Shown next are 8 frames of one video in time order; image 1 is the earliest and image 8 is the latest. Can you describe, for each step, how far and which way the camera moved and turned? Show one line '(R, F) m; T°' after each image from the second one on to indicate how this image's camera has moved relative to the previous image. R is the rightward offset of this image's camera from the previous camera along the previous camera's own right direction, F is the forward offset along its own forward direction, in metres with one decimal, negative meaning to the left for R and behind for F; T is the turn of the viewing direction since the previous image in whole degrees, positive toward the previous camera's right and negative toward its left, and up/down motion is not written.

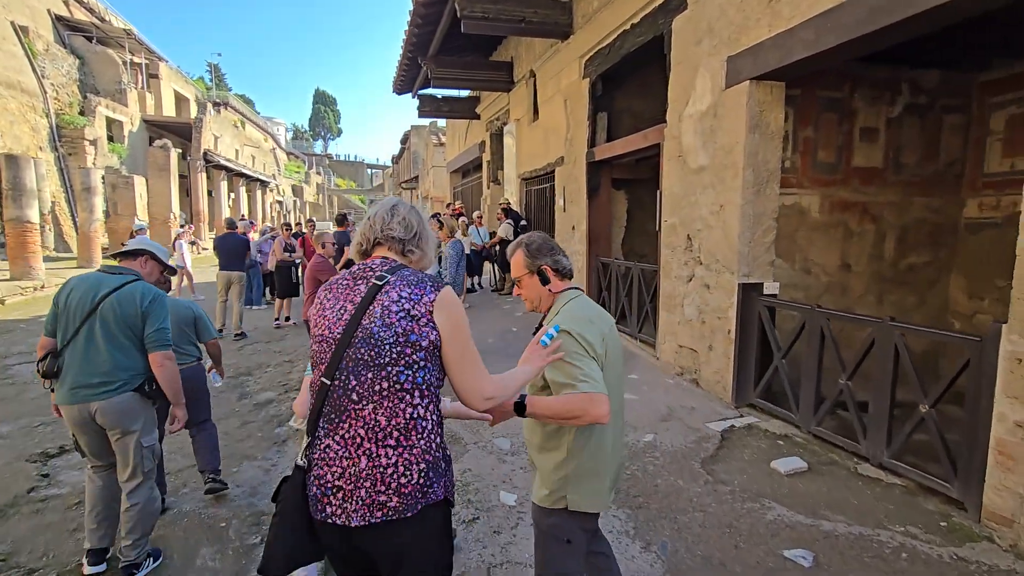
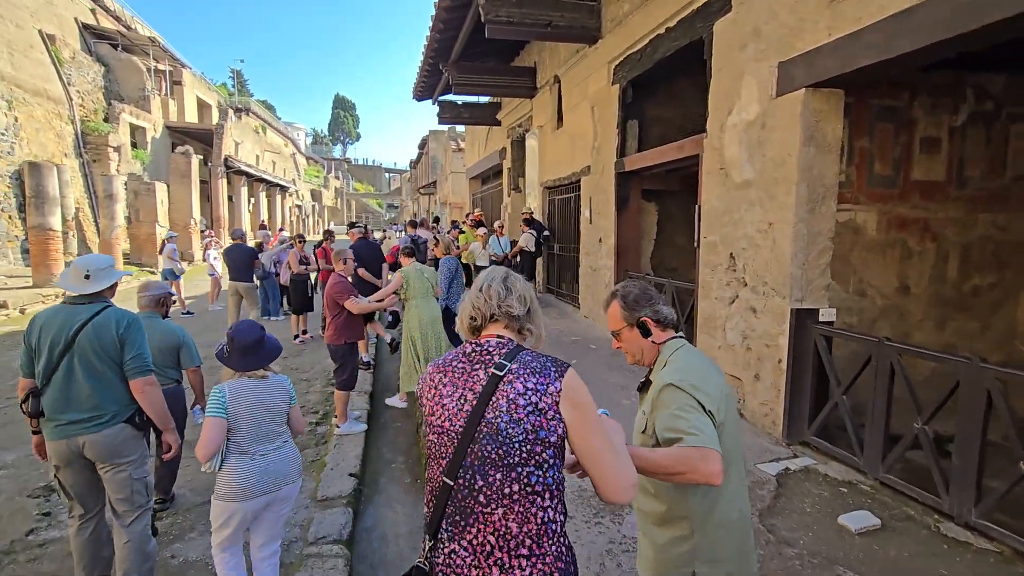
(-0.1, +0.3) m; -2°
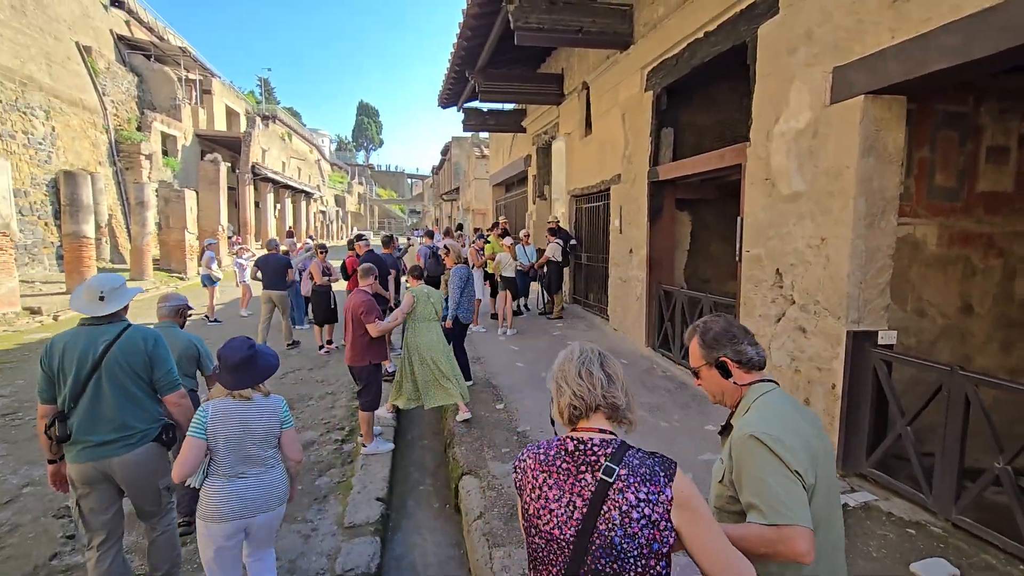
(-0.1, +0.2) m; -2°
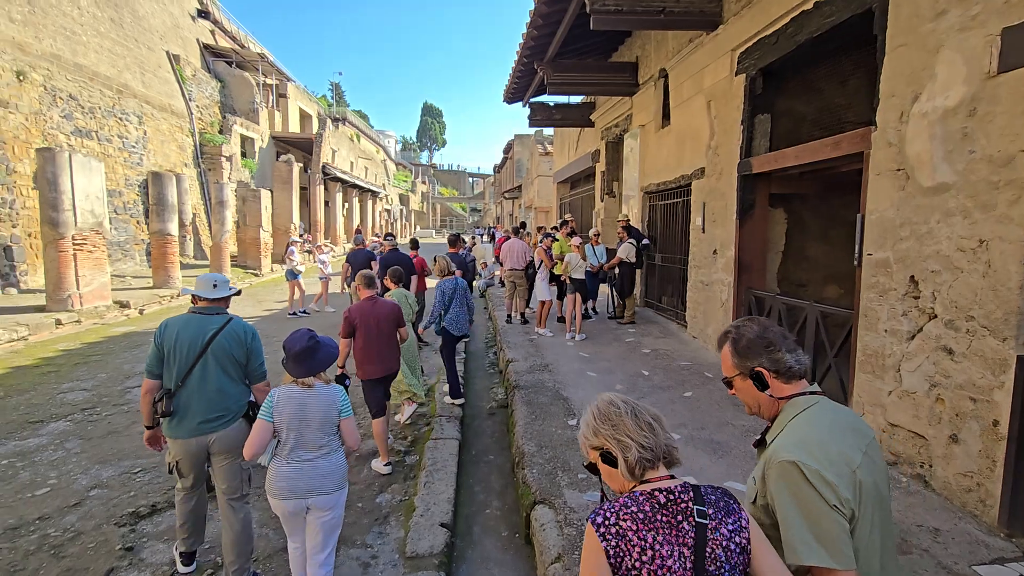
(-0.1, +0.4) m; -7°
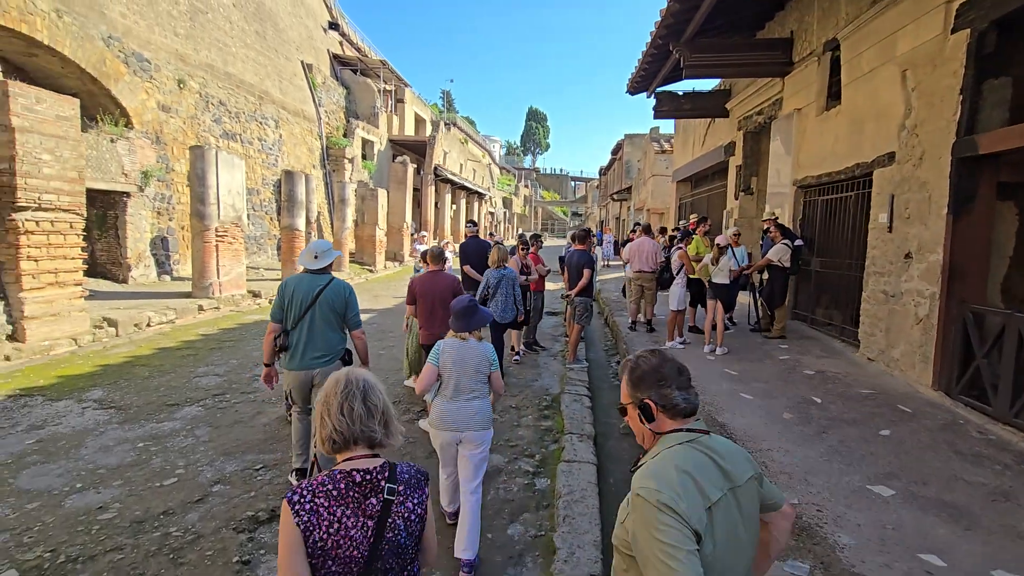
(-0.4, +0.6) m; -11°
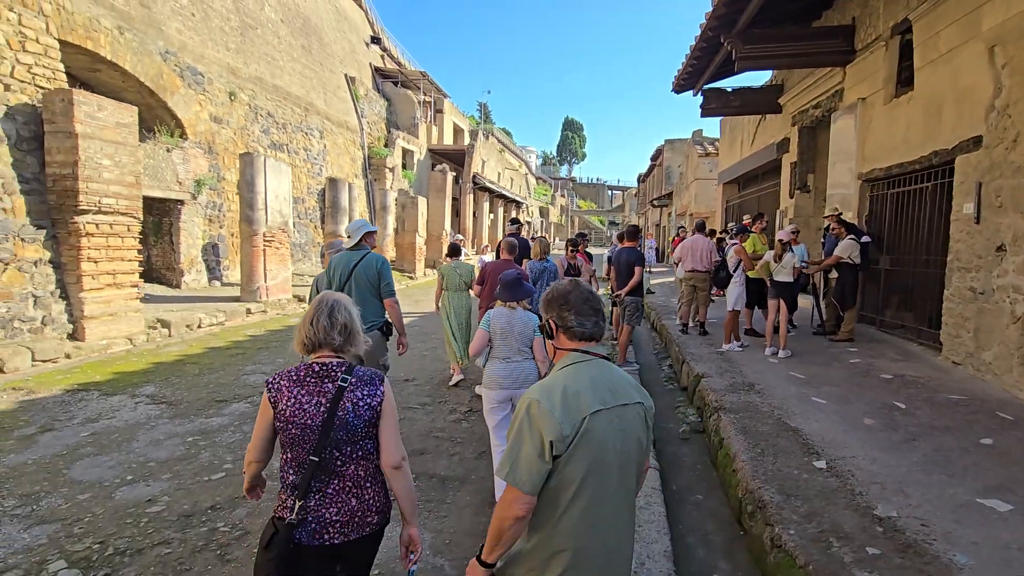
(-0.1, +0.2) m; -4°
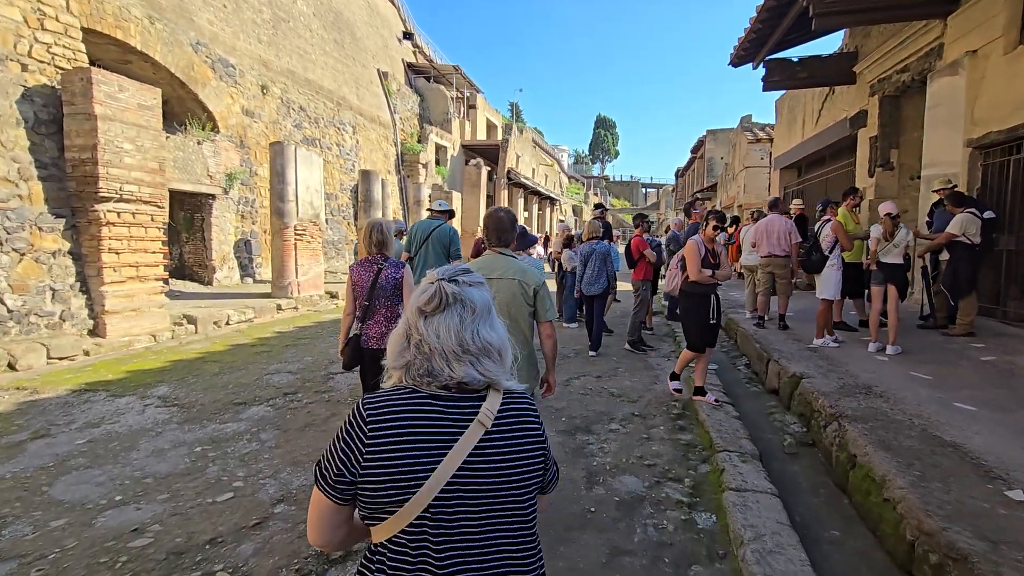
(-0.2, +0.7) m; -4°
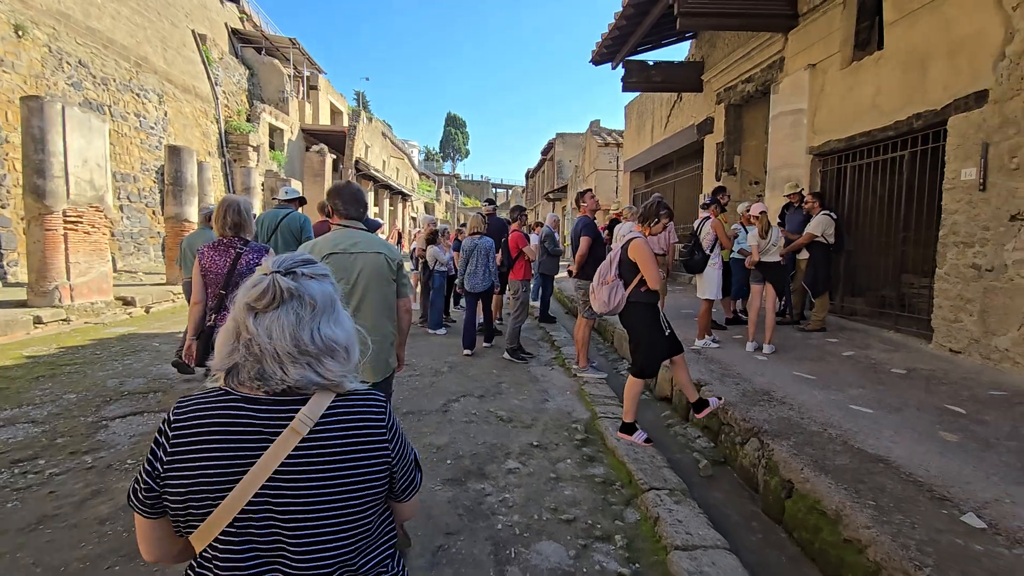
(-0.1, +0.9) m; +17°
